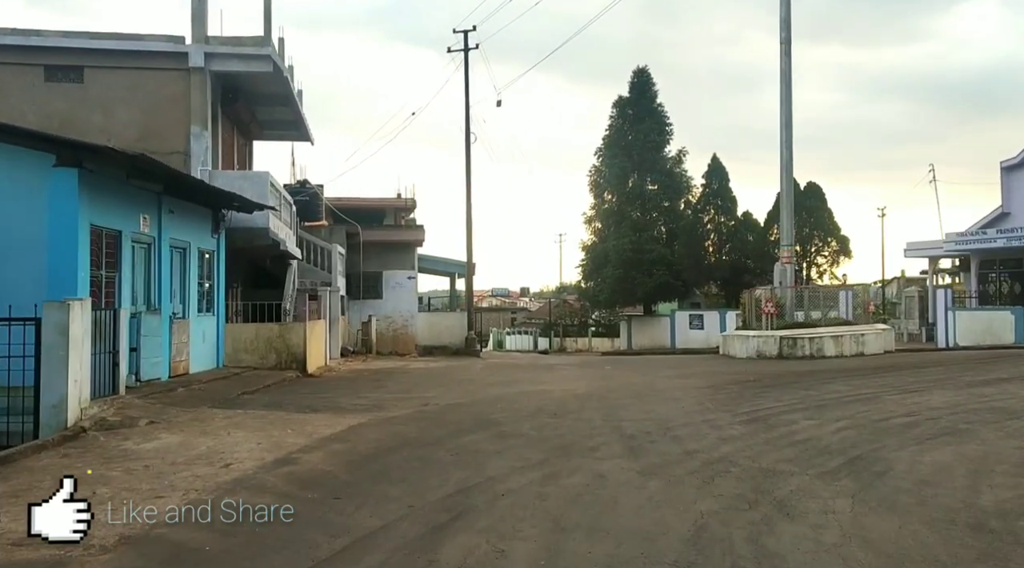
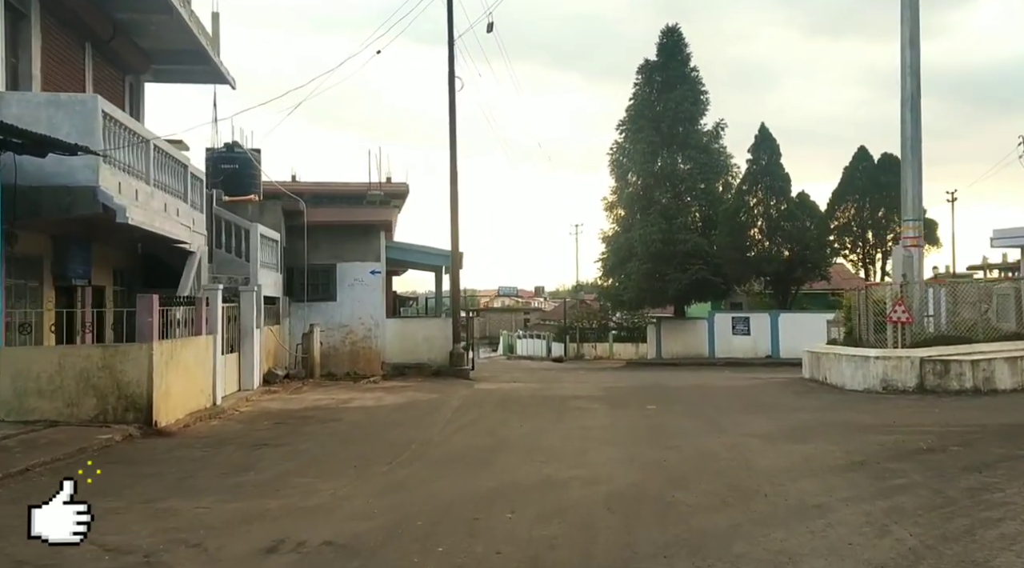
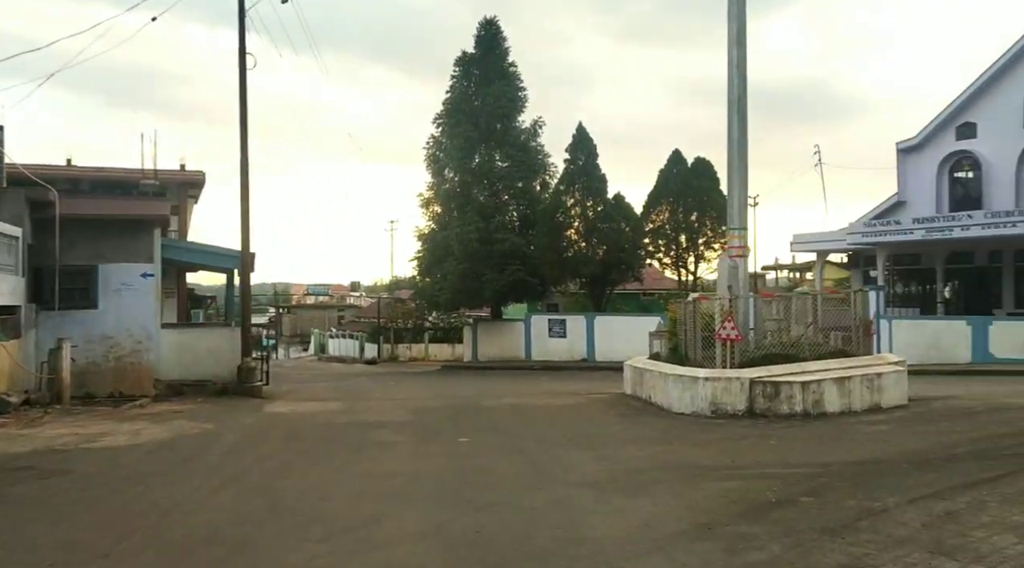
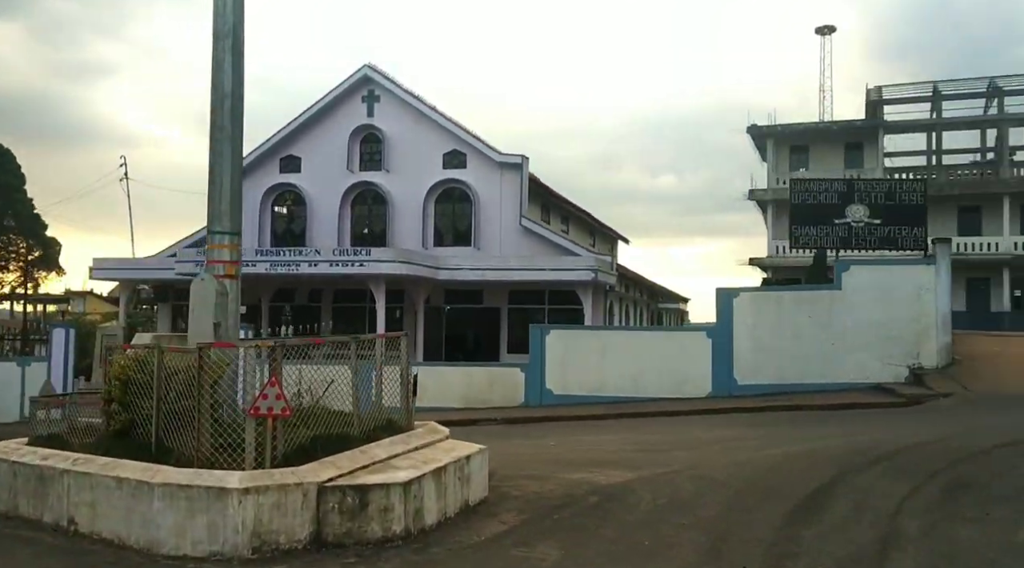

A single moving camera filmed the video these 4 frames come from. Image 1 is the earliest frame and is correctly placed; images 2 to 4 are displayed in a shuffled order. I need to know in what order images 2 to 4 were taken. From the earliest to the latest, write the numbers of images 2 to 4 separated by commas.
2, 3, 4
